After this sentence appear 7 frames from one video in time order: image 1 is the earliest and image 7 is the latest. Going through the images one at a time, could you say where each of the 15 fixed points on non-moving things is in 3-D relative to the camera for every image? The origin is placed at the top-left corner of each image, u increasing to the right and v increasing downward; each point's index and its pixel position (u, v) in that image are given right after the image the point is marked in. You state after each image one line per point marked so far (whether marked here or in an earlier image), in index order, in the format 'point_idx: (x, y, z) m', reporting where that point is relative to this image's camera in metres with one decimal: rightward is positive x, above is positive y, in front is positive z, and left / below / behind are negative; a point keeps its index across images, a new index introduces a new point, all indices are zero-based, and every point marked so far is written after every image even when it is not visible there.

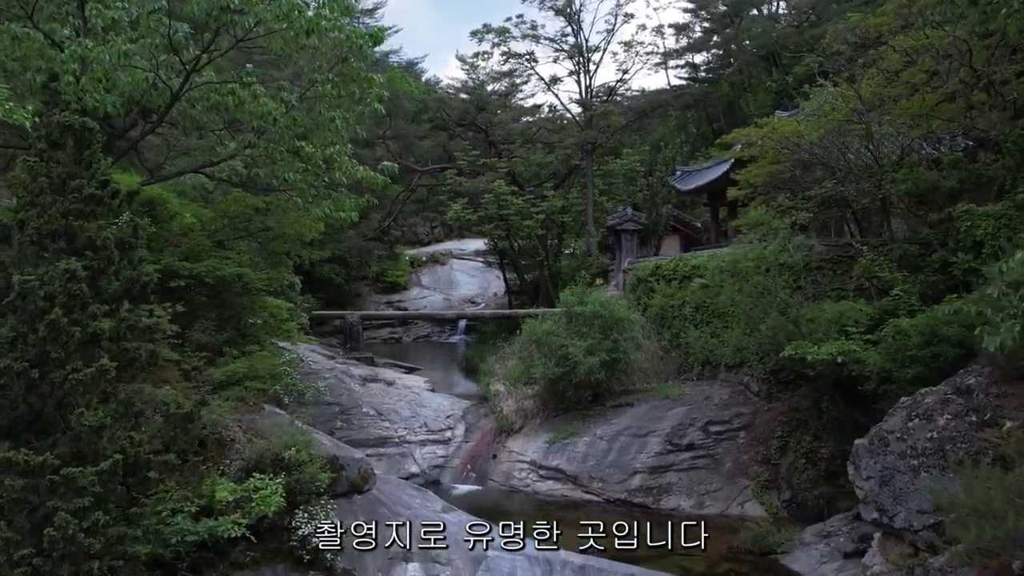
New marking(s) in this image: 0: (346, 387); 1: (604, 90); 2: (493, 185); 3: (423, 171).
0: (-1.9, -1.1, +11.3) m
1: (+1.7, +3.7, +18.7) m
2: (-0.3, +1.9, +17.7) m
3: (-1.8, +2.3, +19.7) m
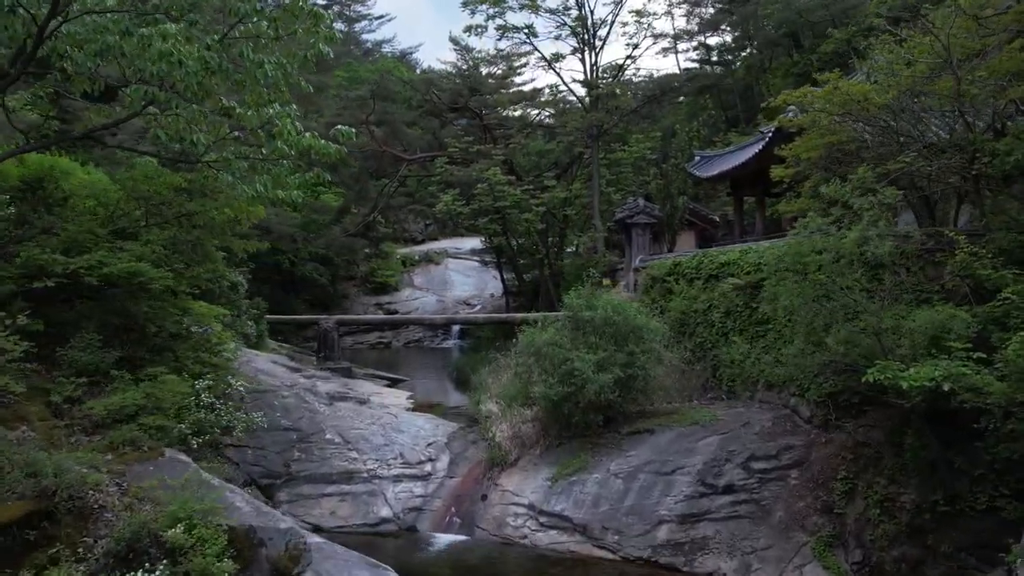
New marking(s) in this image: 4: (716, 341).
0: (-1.9, -1.1, +9.4) m
1: (+1.7, +3.7, +16.8) m
2: (-0.4, +1.9, +15.8) m
3: (-1.8, +2.3, +17.9) m
4: (+2.0, -0.5, +9.7) m
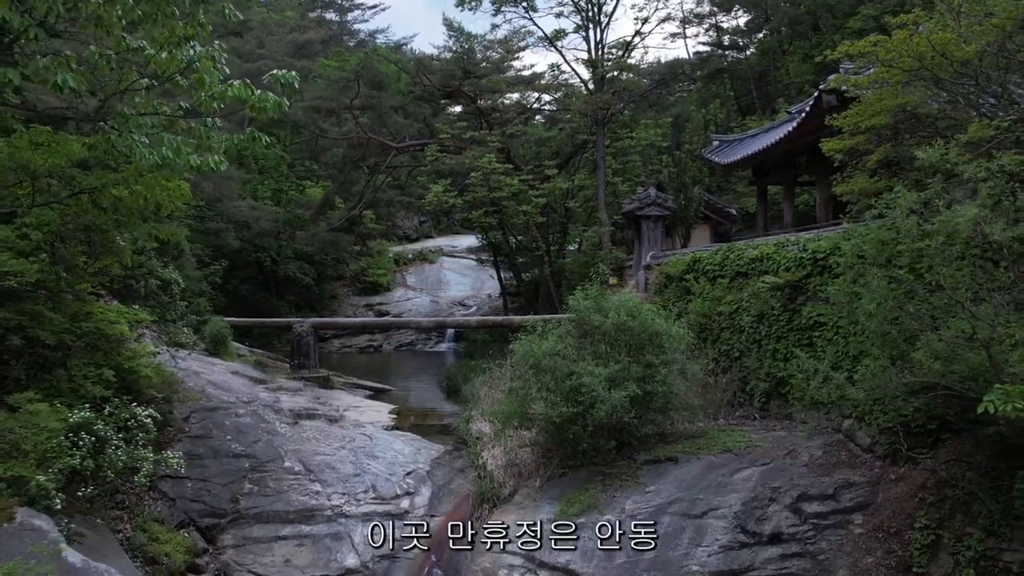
0: (-2.0, -1.1, +8.0) m
1: (+1.7, +3.7, +15.4) m
2: (-0.4, +1.9, +14.4) m
3: (-1.9, +2.3, +16.4) m
4: (+1.9, -0.5, +8.3) m
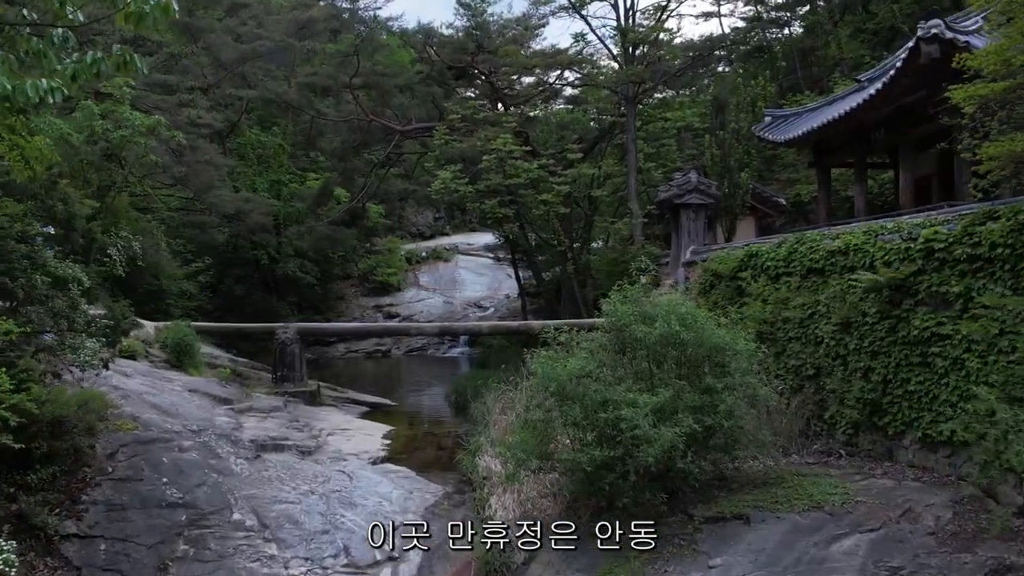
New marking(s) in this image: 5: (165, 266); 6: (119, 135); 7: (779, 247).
0: (-1.9, -1.1, +6.3) m
1: (+1.9, +3.7, +13.7) m
2: (-0.2, +1.9, +12.7) m
3: (-1.6, +2.3, +14.8) m
4: (+2.0, -0.5, +6.5) m
5: (-4.4, +0.3, +12.7) m
6: (-4.1, +1.6, +10.4) m
7: (+2.1, +0.3, +7.7) m
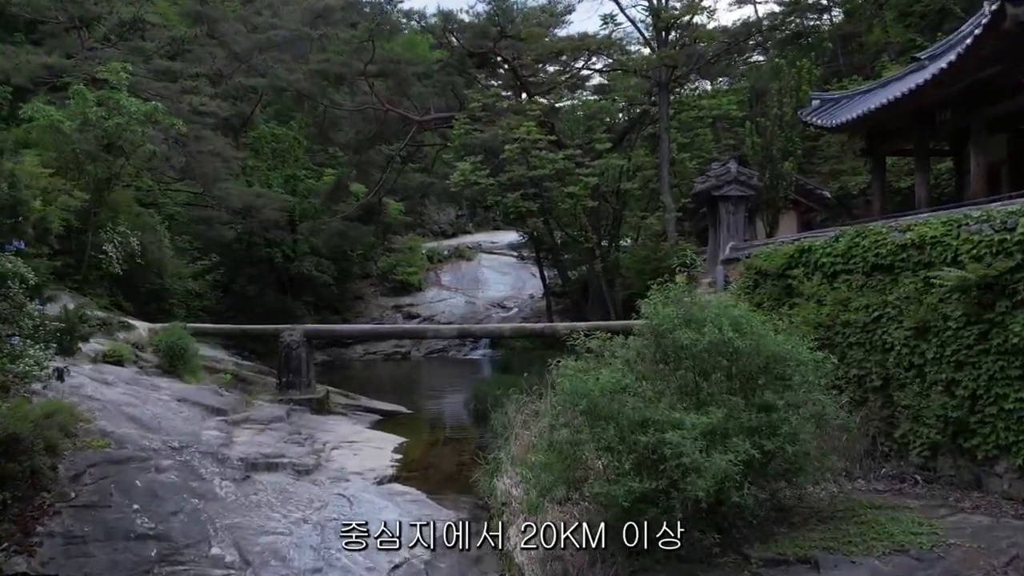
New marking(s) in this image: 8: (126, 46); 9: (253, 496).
0: (-1.7, -1.1, +5.5) m
1: (+2.2, +3.7, +12.8) m
2: (+0.1, +1.9, +11.9) m
3: (-1.2, +2.3, +14.0) m
4: (+2.2, -0.5, +5.6) m
5: (-4.2, +0.3, +12.0) m
6: (-3.9, +1.6, +9.7) m
7: (+2.2, +0.3, +6.9) m
8: (-4.6, +2.9, +11.8) m
9: (-1.5, -1.2, +5.7) m
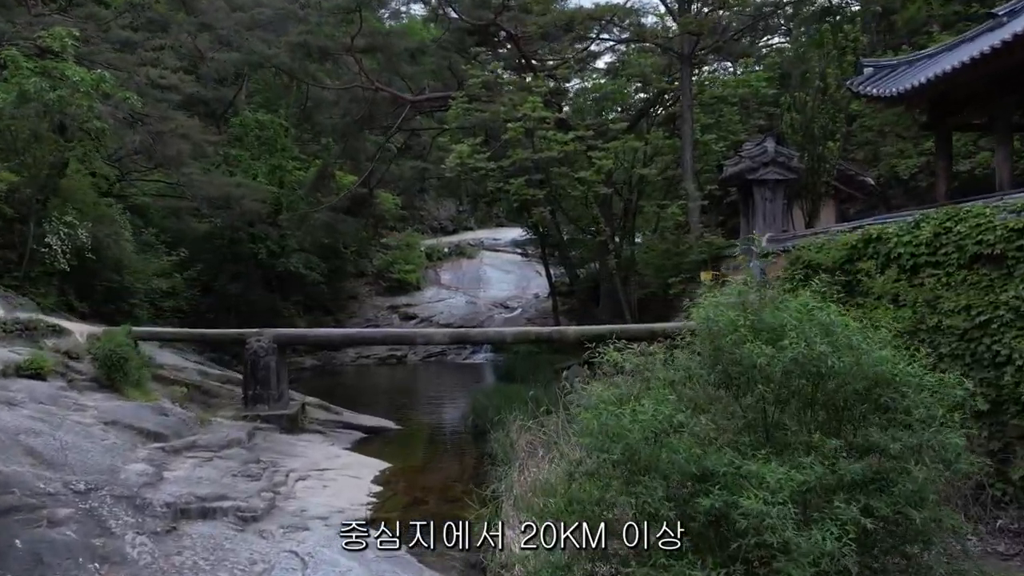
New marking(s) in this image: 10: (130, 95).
0: (-1.7, -1.1, +4.2) m
1: (+2.3, +3.7, +11.4) m
2: (+0.1, +1.9, +10.6) m
3: (-1.2, +2.3, +12.7) m
4: (+2.2, -0.5, +4.3) m
5: (-4.1, +0.3, +10.7) m
6: (-3.8, +1.6, +8.4) m
7: (+2.2, +0.3, +5.5) m
8: (-4.6, +2.9, +10.5) m
9: (-1.5, -1.2, +4.4) m
10: (-3.6, +1.8, +9.3) m
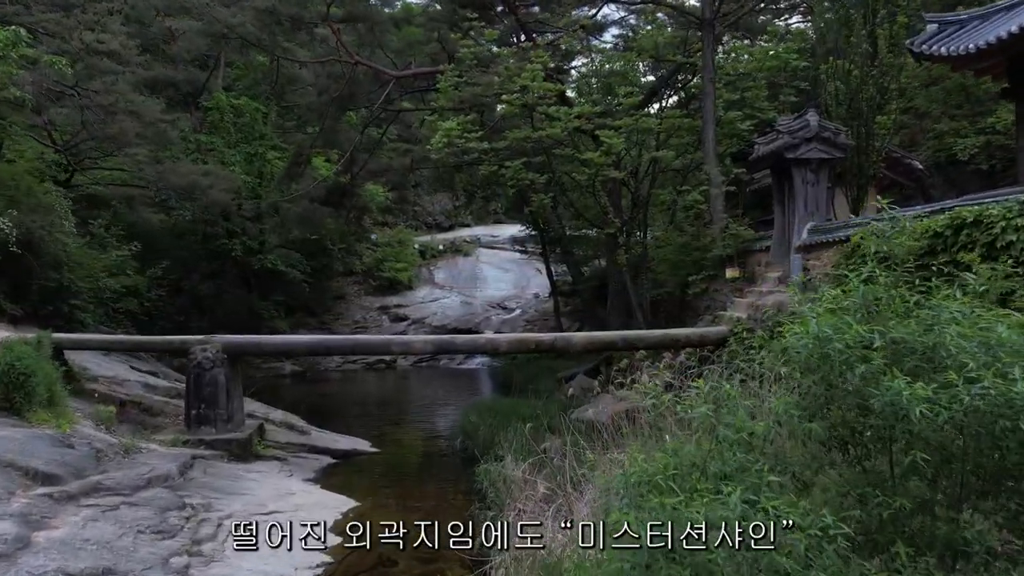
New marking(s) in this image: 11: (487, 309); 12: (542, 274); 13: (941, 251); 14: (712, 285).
0: (-1.8, -1.1, +2.9) m
1: (+2.2, +3.7, +10.1) m
2: (+0.1, +1.9, +9.2) m
3: (-1.2, +2.3, +11.3) m
4: (+2.2, -0.5, +2.9) m
5: (-4.2, +0.3, +9.4) m
6: (-3.9, +1.6, +7.0) m
7: (+2.2, +0.3, +4.2) m
8: (-4.6, +2.9, +9.2) m
9: (-1.5, -1.2, +3.0) m
10: (-3.6, +1.8, +7.9) m
11: (-0.5, -0.4, +18.4) m
12: (+0.6, +0.3, +20.0) m
13: (+2.1, +0.2, +4.8) m
14: (+1.8, 0.0, +9.1) m
